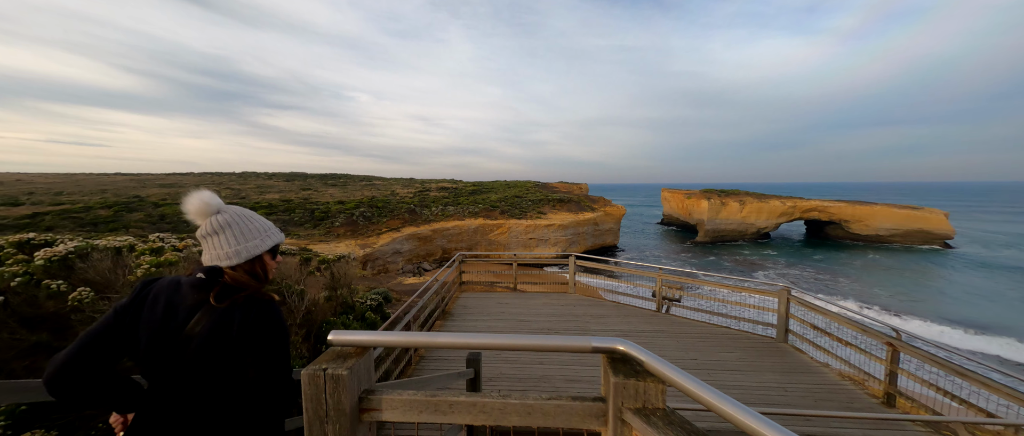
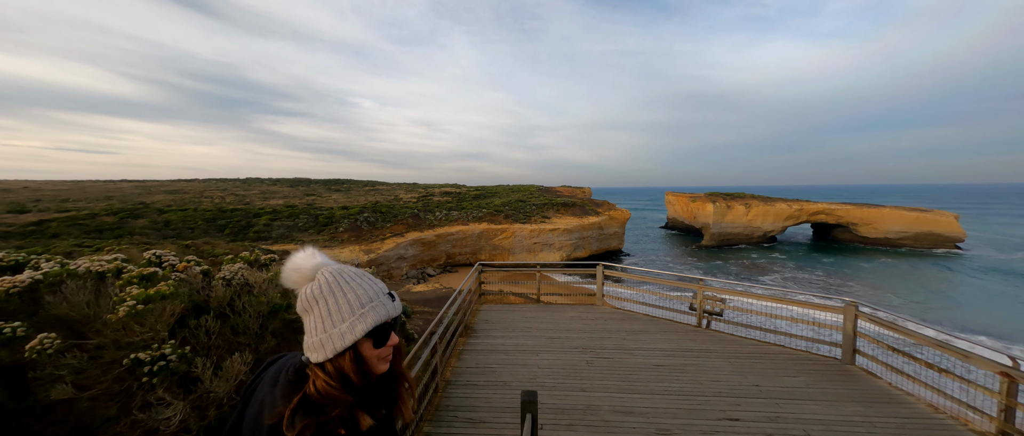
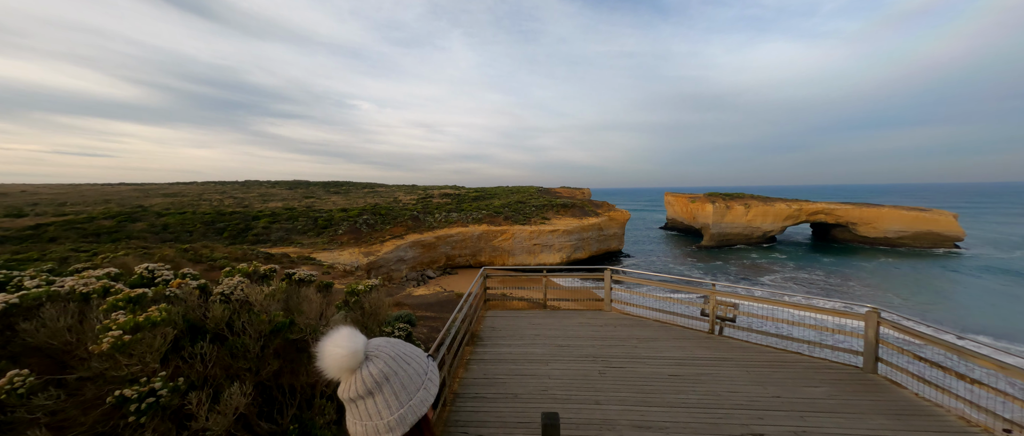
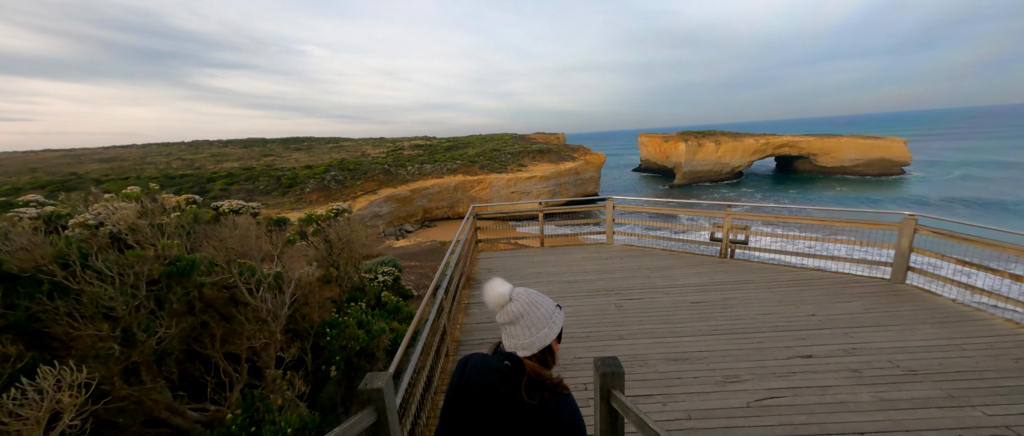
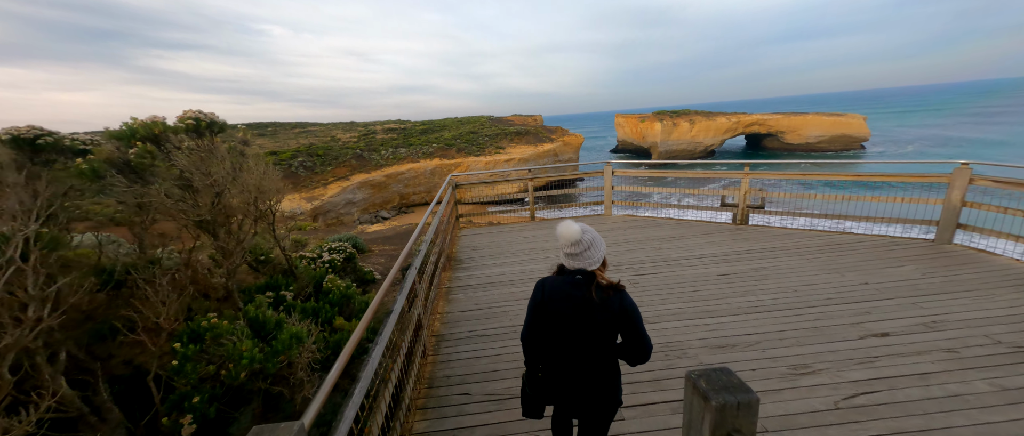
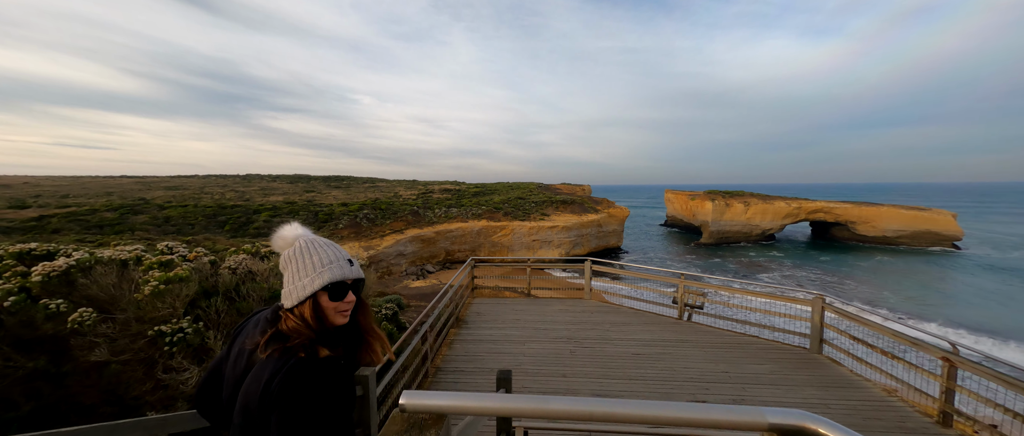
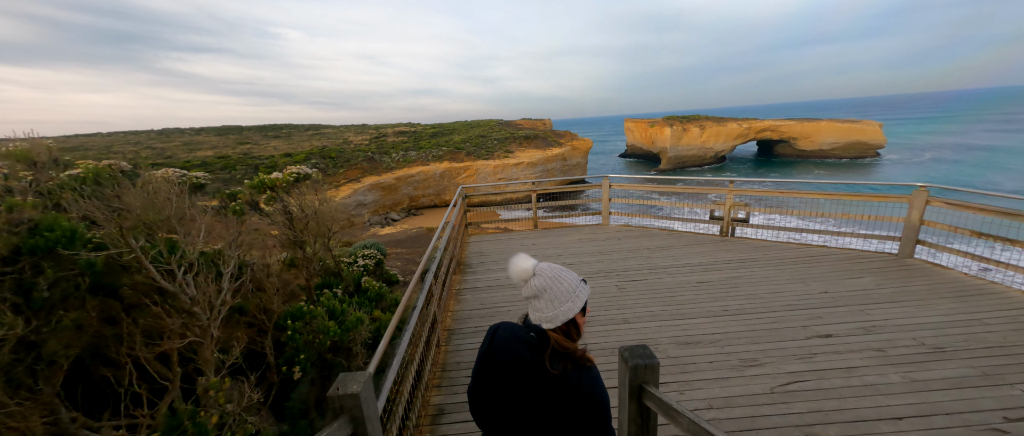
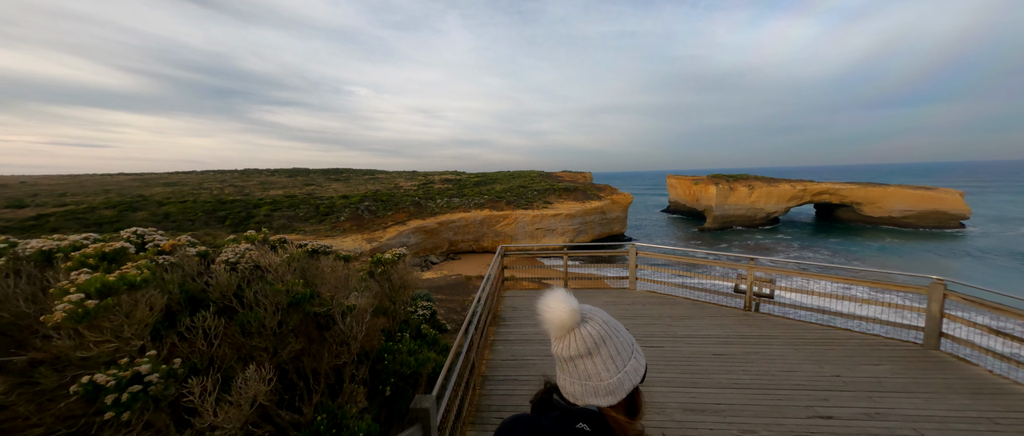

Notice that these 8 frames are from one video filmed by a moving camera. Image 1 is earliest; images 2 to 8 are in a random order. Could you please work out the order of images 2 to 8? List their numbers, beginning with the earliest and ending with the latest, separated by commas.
6, 2, 3, 8, 4, 7, 5
